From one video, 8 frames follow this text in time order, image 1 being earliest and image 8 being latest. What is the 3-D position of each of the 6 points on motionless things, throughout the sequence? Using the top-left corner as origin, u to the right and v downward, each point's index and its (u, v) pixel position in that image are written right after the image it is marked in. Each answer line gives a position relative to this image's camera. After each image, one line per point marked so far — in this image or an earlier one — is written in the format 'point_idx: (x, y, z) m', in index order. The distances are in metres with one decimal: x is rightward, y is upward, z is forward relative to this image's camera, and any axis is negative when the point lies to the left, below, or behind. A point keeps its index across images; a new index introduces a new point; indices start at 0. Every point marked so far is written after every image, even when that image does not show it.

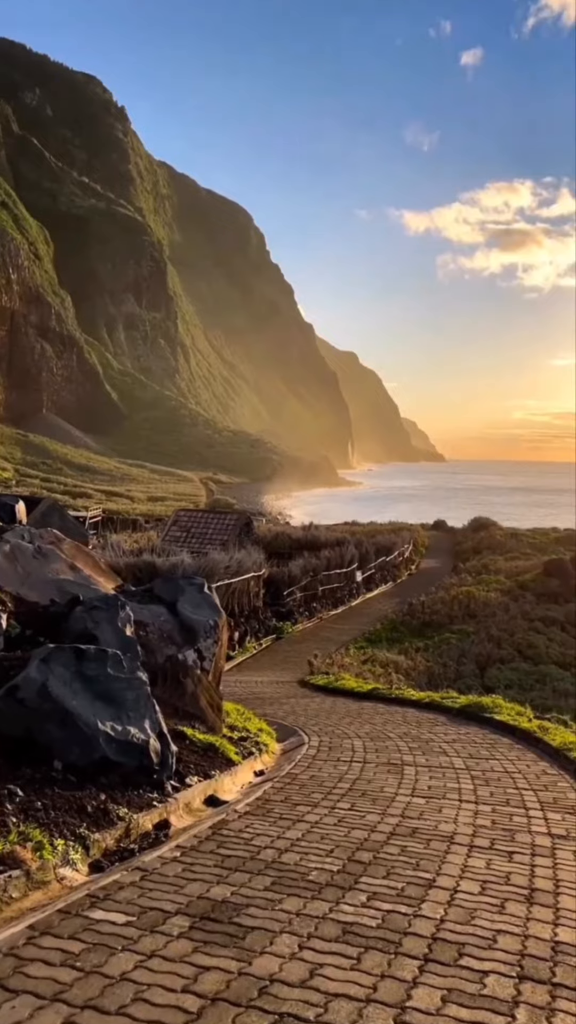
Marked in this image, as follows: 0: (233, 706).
0: (-0.8, -2.6, +10.9) m
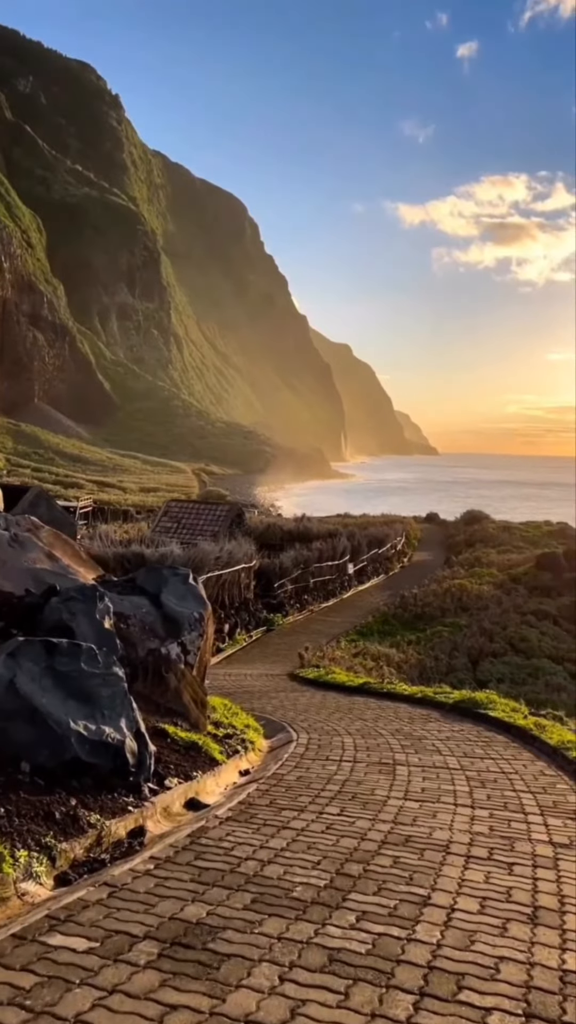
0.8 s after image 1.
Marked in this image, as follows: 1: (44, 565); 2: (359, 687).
0: (-0.9, -2.4, +10.6) m
1: (-2.8, -0.6, +9.0) m
2: (+1.2, -3.0, +13.6) m
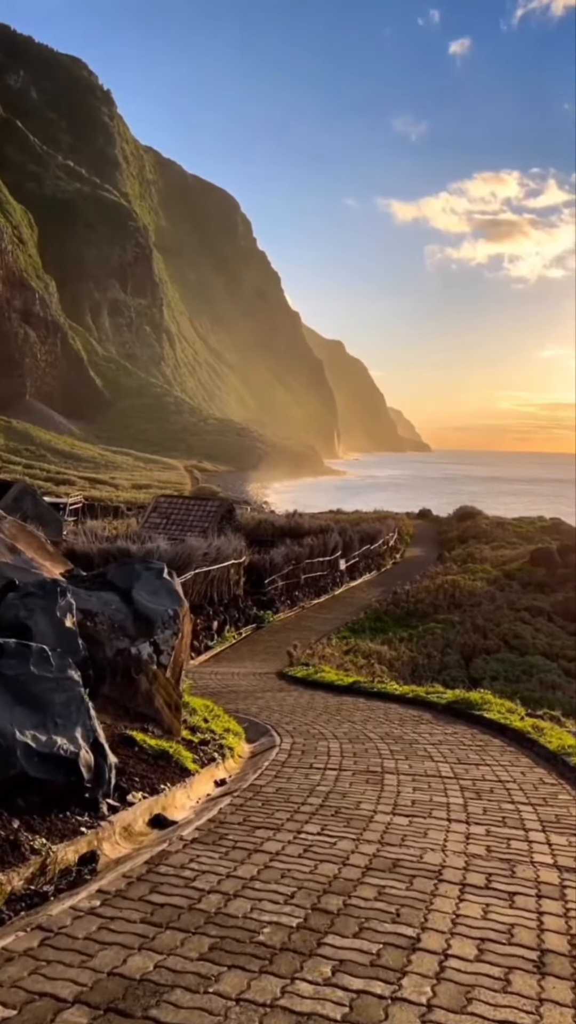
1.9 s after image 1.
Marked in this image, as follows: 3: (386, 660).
0: (-1.1, -2.3, +10.1) m
1: (-2.9, -0.5, +8.5) m
2: (+1.0, -2.8, +13.2) m
3: (+2.4, -3.6, +19.9) m
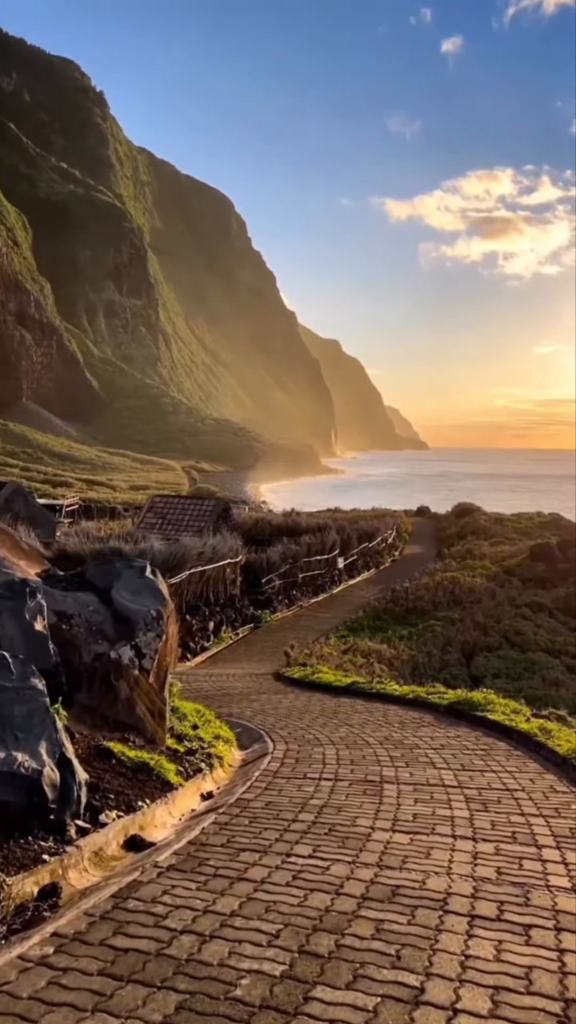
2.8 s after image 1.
0: (-1.2, -2.3, +9.7) m
1: (-3.0, -0.5, +8.1) m
2: (+0.9, -2.8, +12.8) m
3: (+2.3, -3.5, +19.5) m
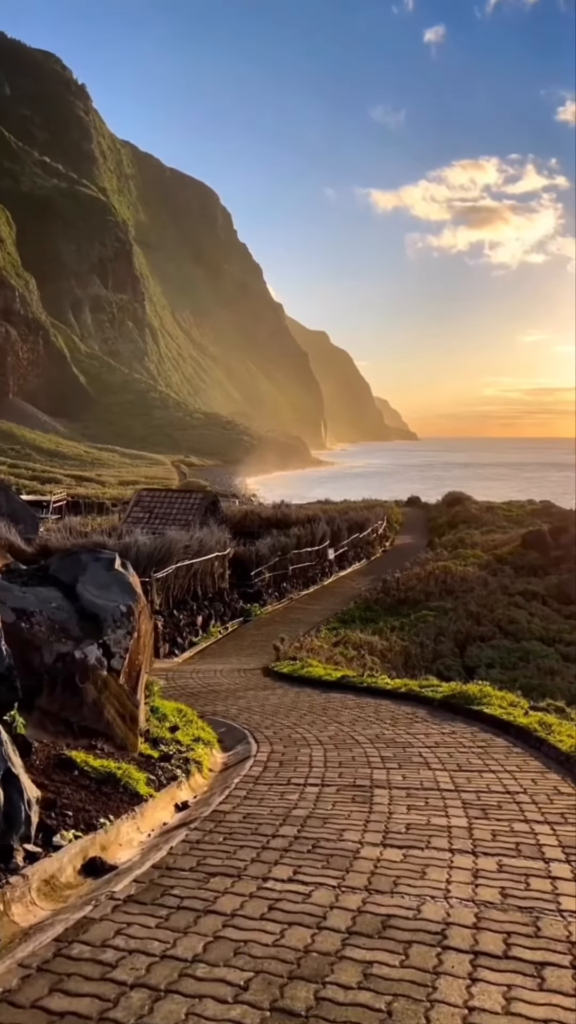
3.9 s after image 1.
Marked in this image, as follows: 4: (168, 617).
0: (-1.3, -2.2, +9.3) m
1: (-3.2, -0.4, +7.6) m
2: (+0.7, -2.6, +12.3) m
3: (+2.1, -3.3, +19.1) m
4: (-2.9, -2.6, +19.6) m
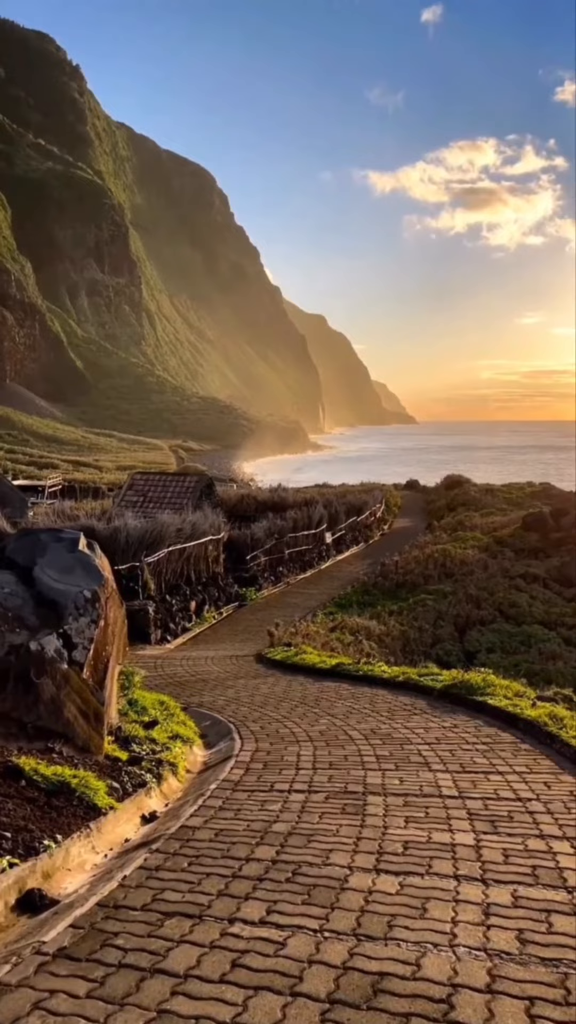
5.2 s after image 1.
0: (-1.4, -1.9, +8.7) m
1: (-3.3, -0.2, +7.0) m
2: (+0.6, -2.3, +11.8) m
3: (+2.0, -2.8, +18.6) m
4: (-3.0, -2.1, +19.0) m
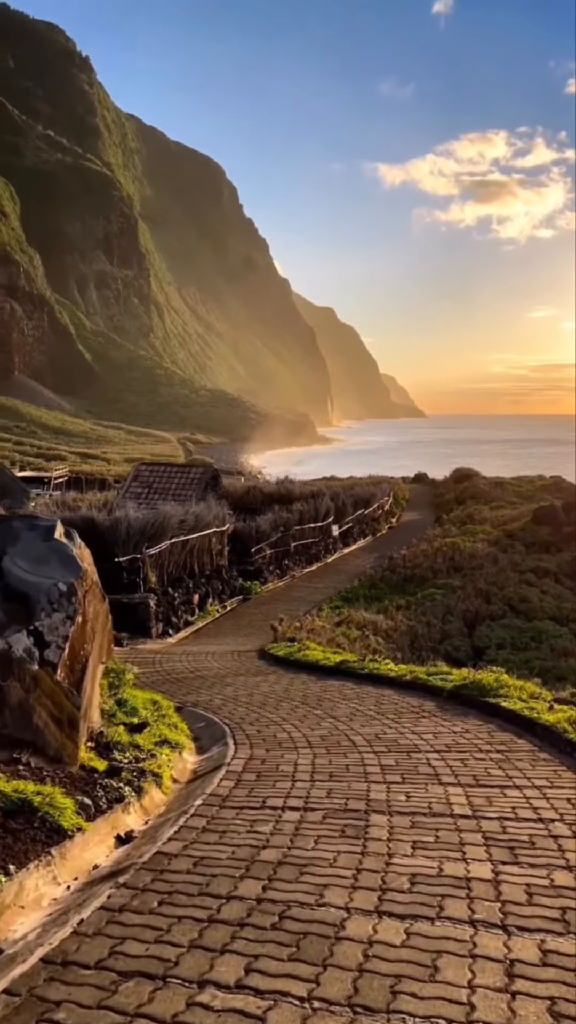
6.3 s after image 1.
0: (-1.4, -1.8, +8.3) m
1: (-3.3, -0.1, +6.6) m
2: (+0.7, -2.1, +11.3) m
3: (+2.1, -2.6, +18.1) m
4: (-2.9, -1.9, +18.6) m
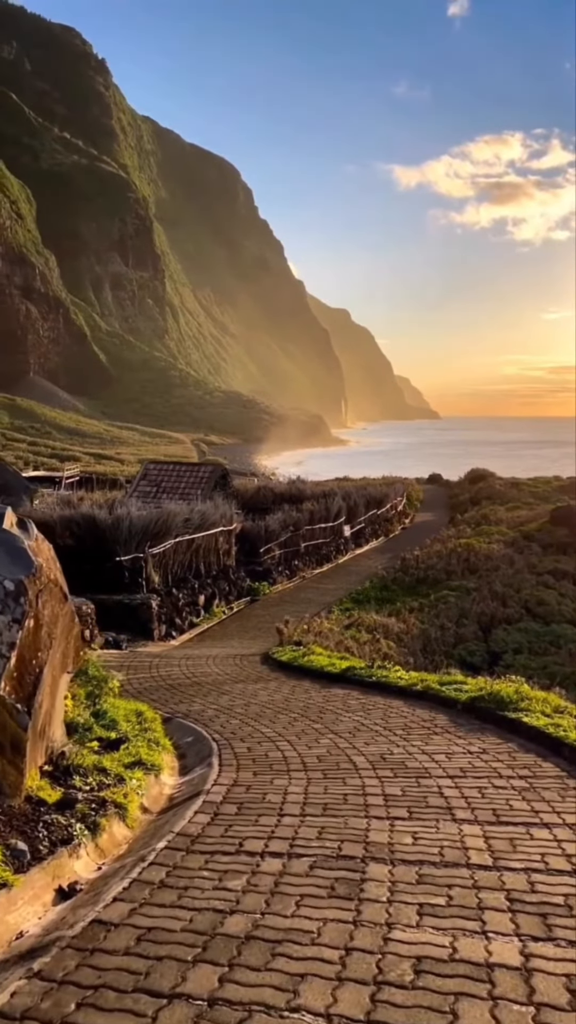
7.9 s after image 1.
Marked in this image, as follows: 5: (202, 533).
0: (-1.4, -1.8, +7.6) m
1: (-3.3, 0.0, +5.9) m
2: (+0.7, -2.1, +10.6) m
3: (+2.2, -2.6, +17.3) m
4: (-2.7, -1.9, +17.9) m
5: (-2.2, -0.5, +19.8) m
